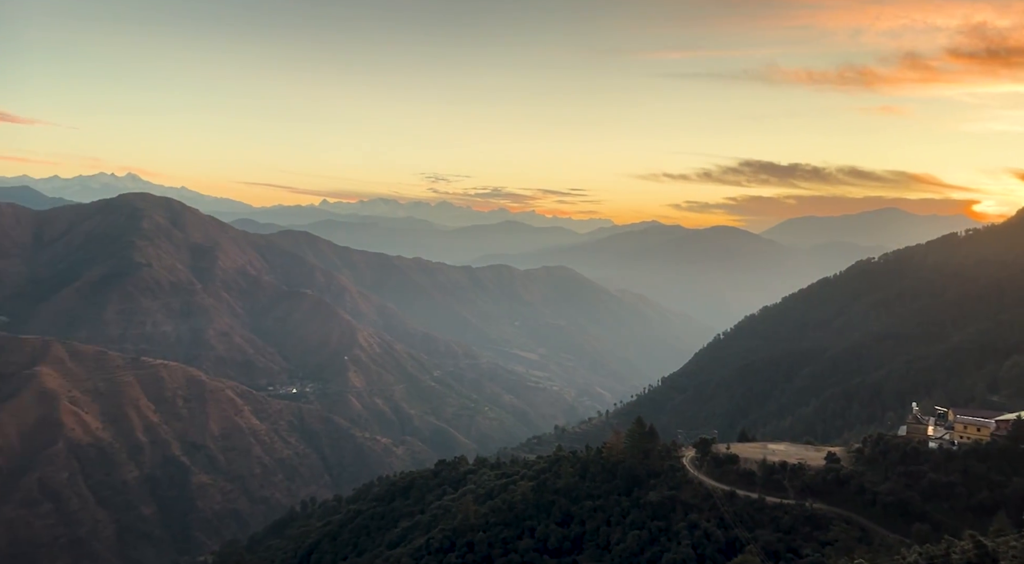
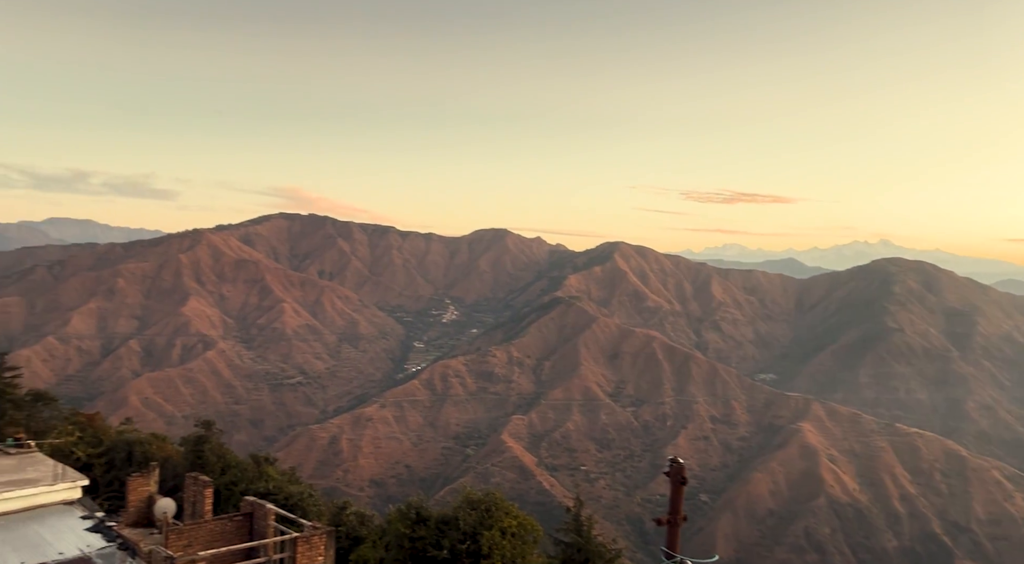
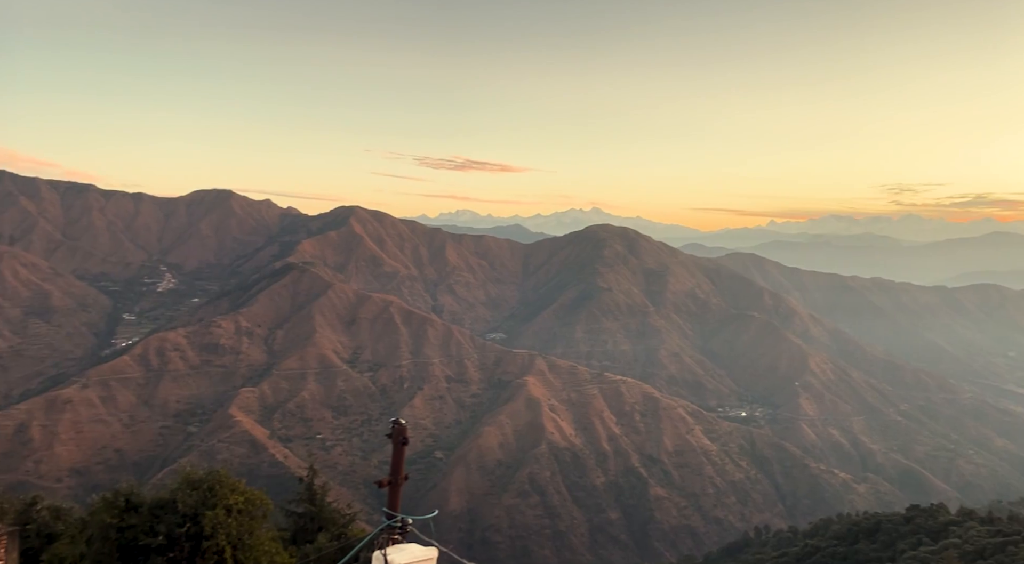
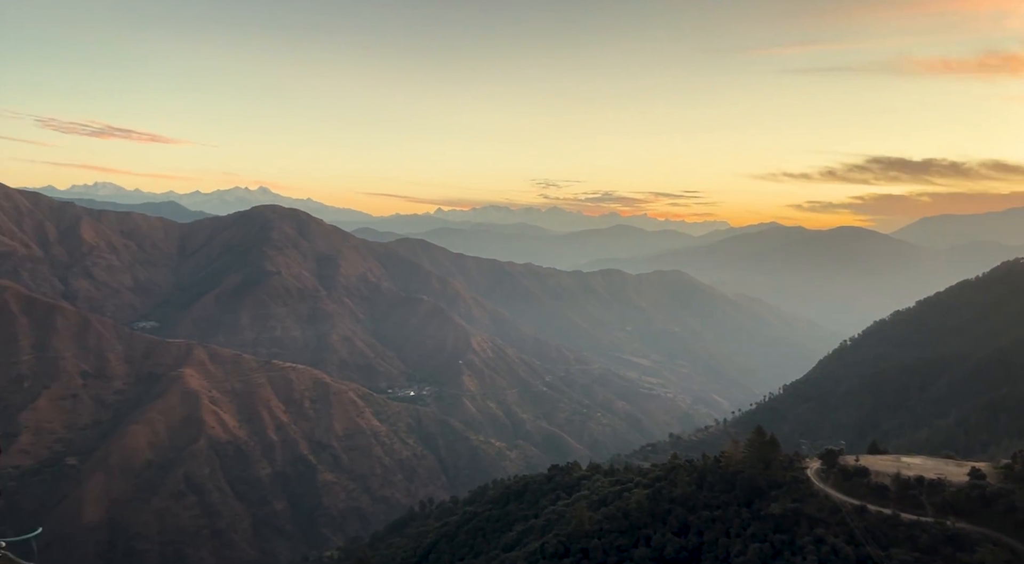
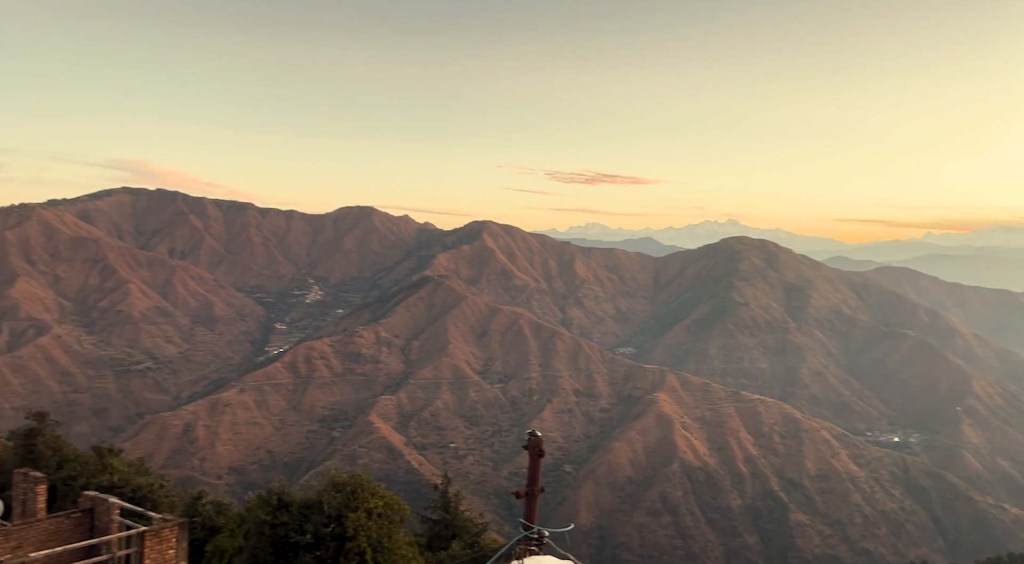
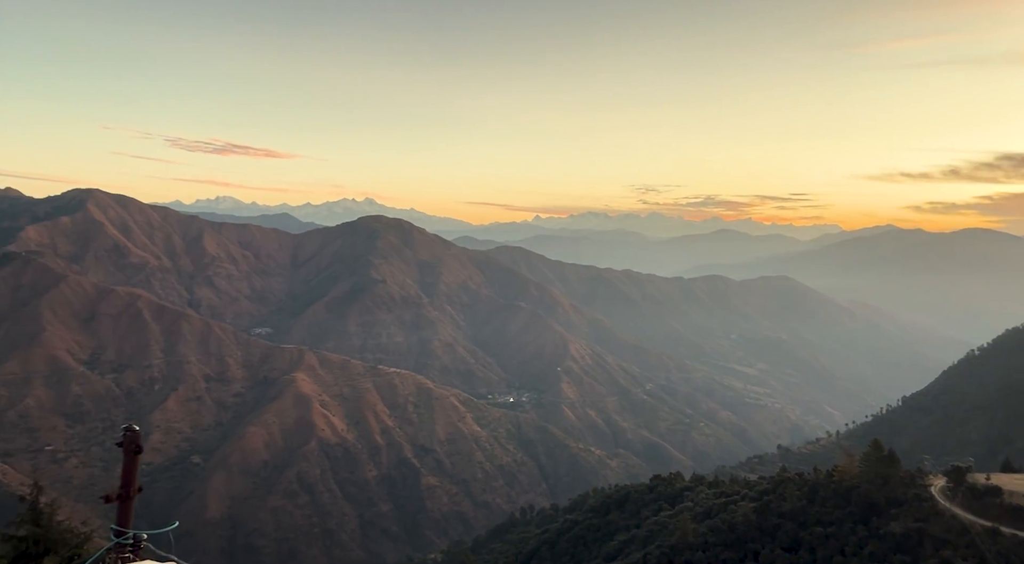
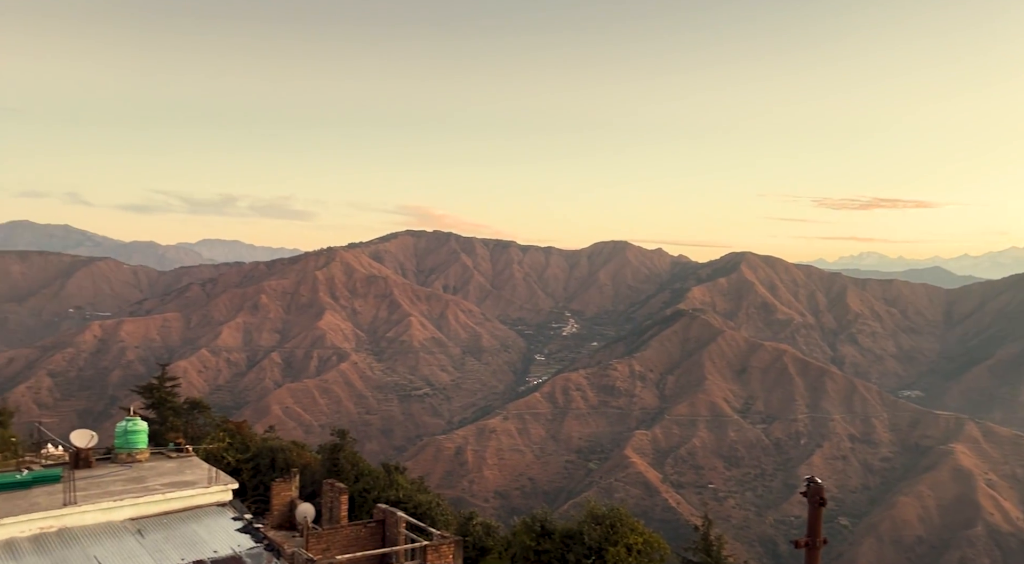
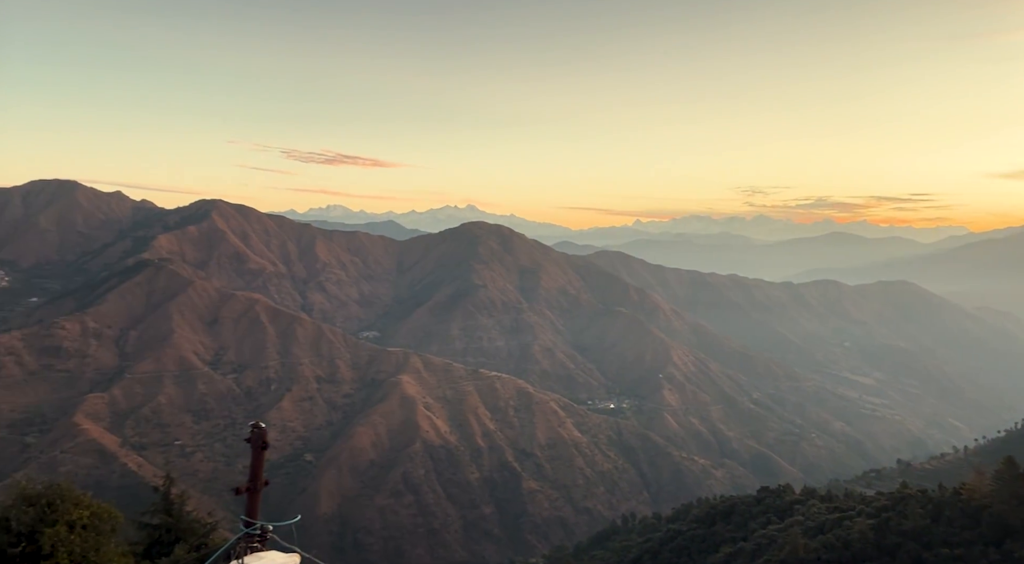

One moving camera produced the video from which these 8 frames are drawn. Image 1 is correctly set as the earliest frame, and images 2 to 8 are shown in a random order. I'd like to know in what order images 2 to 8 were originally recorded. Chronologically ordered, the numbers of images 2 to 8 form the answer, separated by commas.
4, 6, 8, 3, 5, 2, 7
